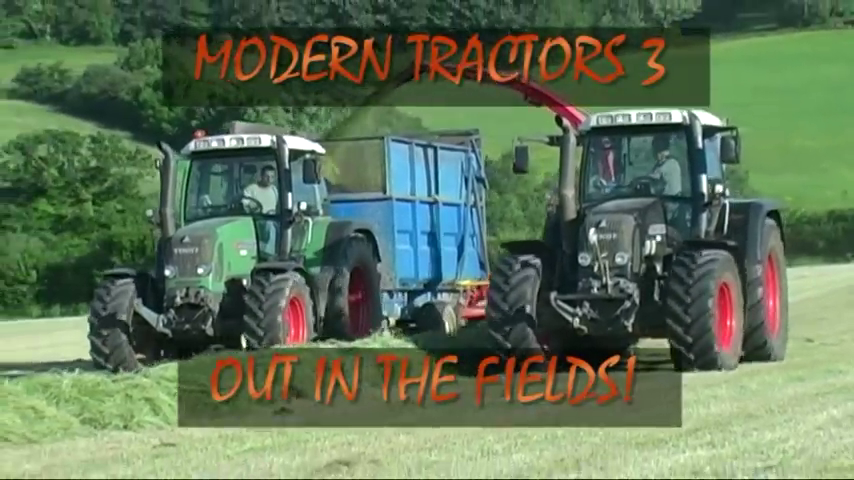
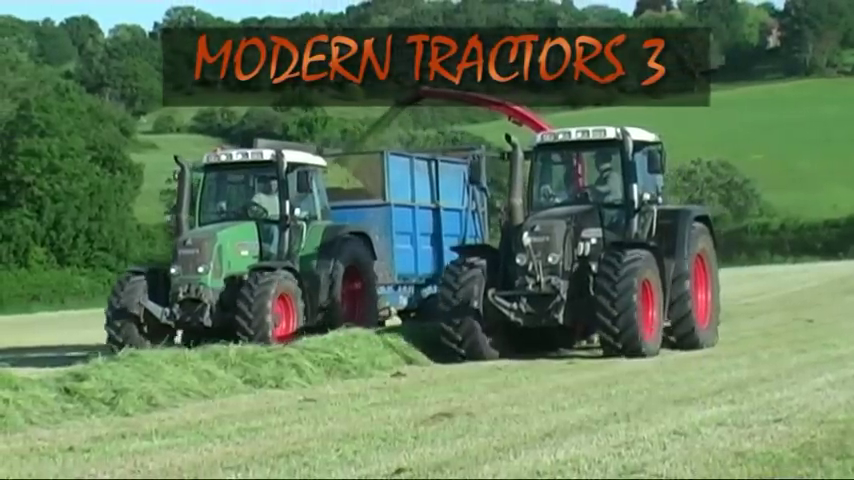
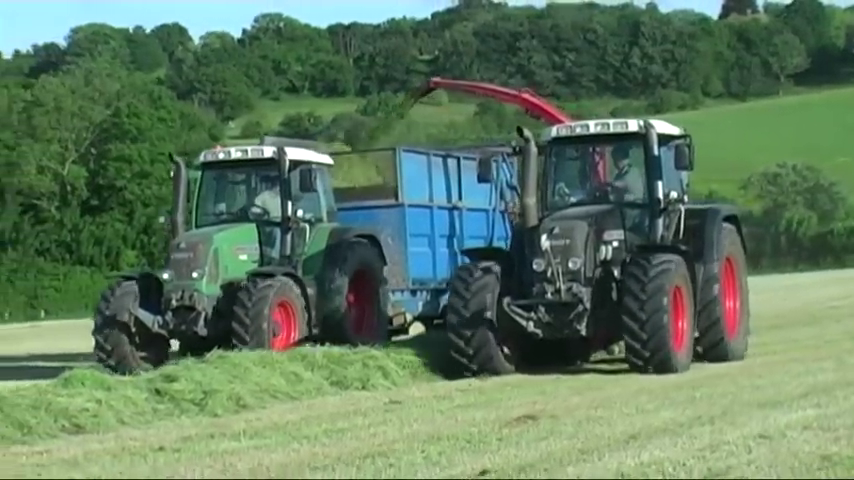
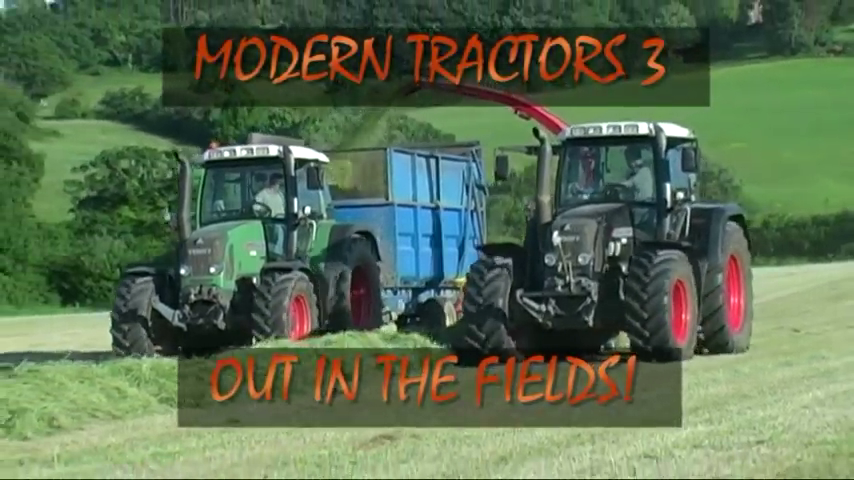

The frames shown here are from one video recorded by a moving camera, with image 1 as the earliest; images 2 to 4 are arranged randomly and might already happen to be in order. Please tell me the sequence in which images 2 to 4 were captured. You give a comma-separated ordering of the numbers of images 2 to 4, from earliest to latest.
4, 2, 3
